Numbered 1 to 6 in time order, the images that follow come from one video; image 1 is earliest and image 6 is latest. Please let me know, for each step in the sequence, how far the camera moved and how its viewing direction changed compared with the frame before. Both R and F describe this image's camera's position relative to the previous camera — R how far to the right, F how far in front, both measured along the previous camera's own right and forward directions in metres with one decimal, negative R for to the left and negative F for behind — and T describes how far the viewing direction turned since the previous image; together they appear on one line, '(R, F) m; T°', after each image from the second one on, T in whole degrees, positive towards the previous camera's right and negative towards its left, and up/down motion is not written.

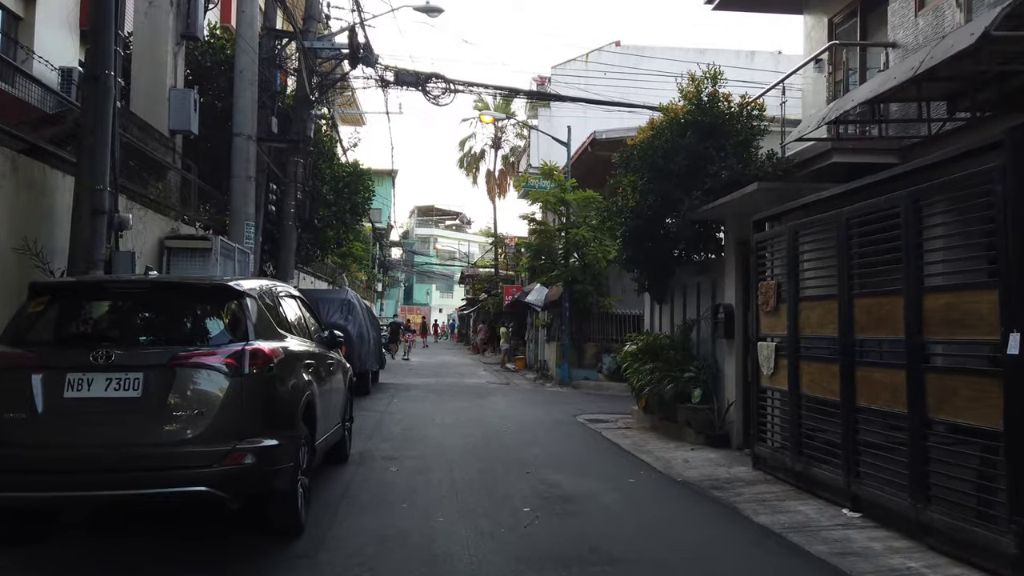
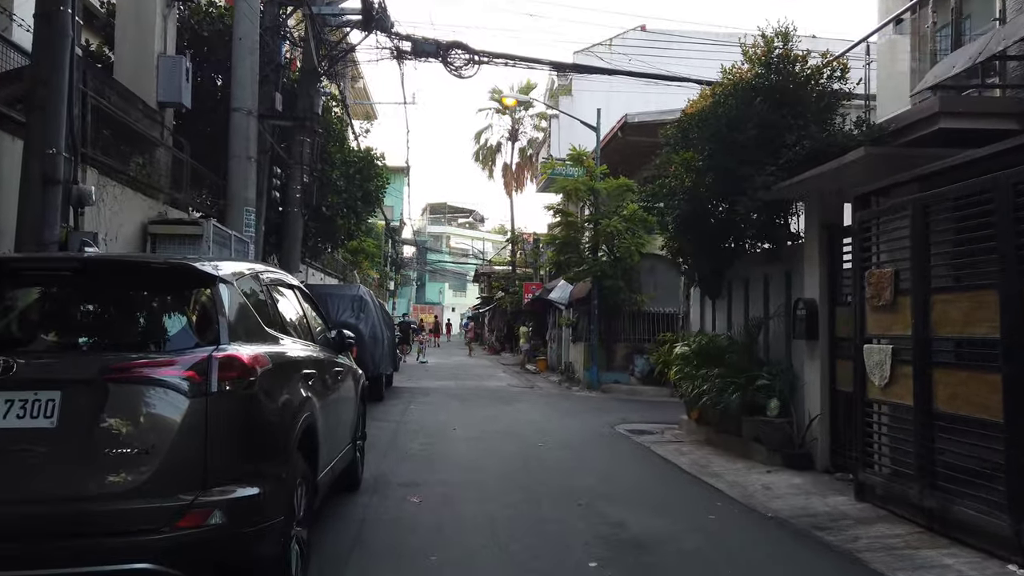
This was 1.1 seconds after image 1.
(-0.4, +1.6) m; -1°
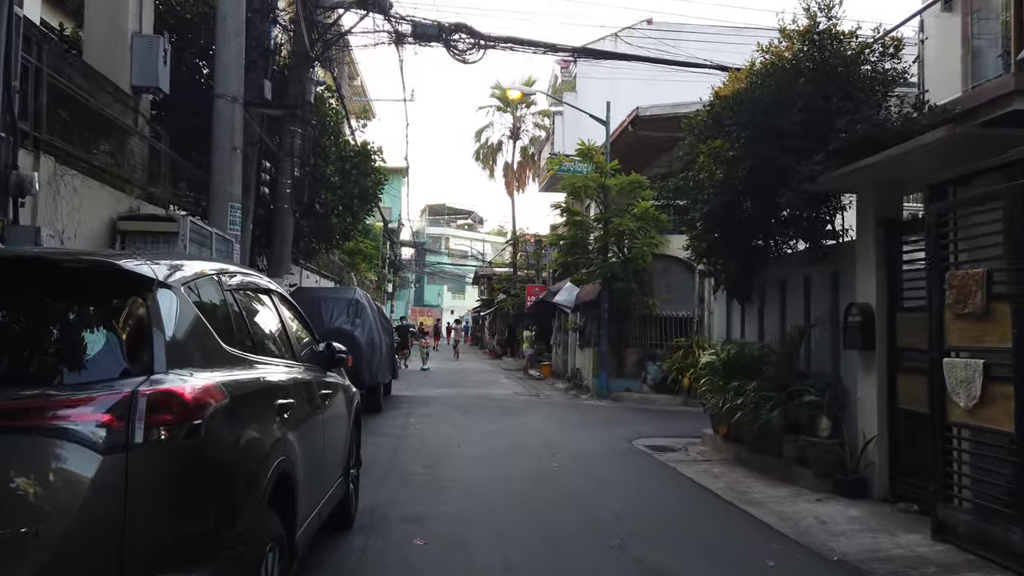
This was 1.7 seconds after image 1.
(-0.2, +1.1) m; 0°
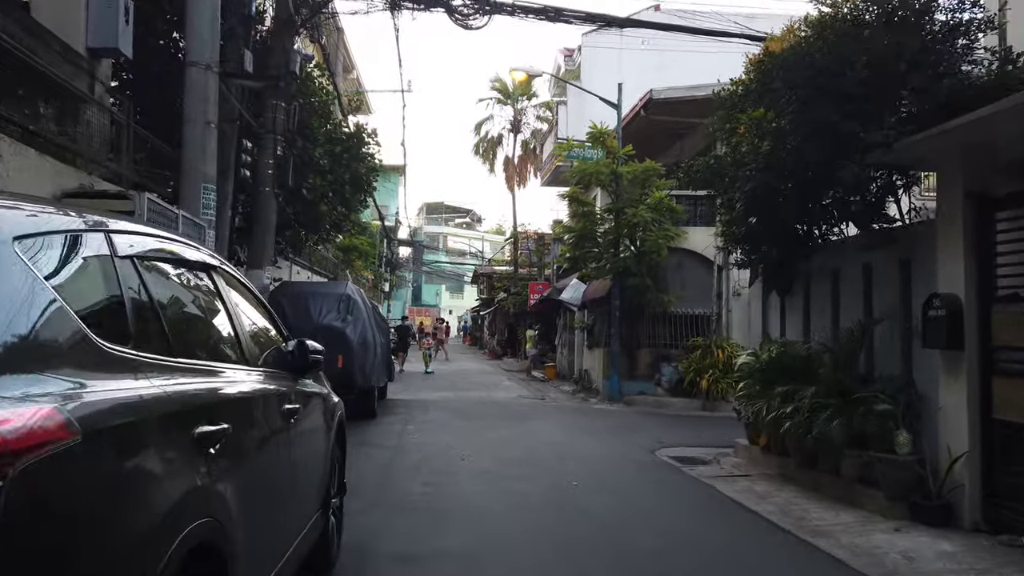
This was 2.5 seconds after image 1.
(-0.2, +1.3) m; 0°
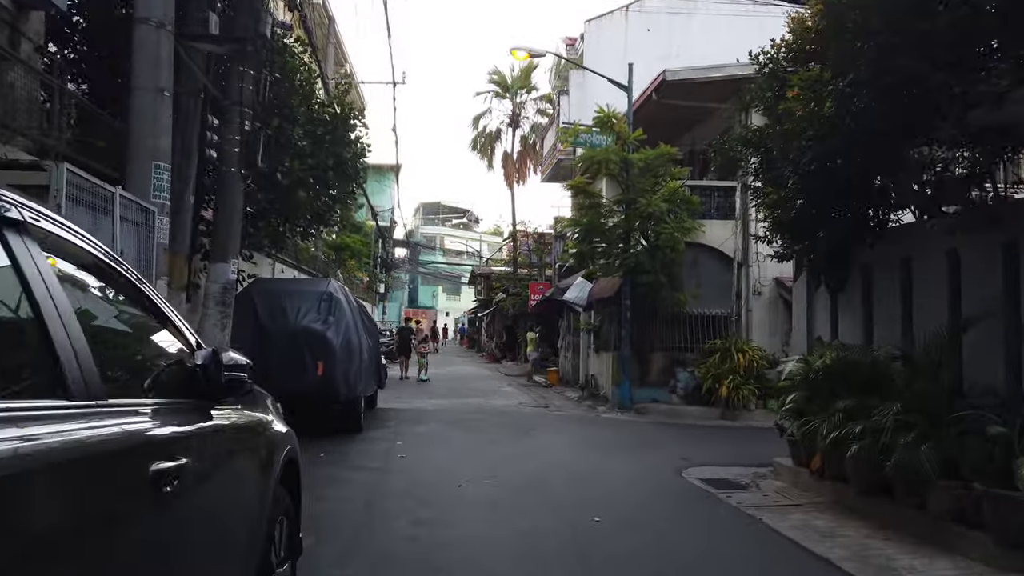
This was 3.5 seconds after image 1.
(-0.1, +1.5) m; 0°
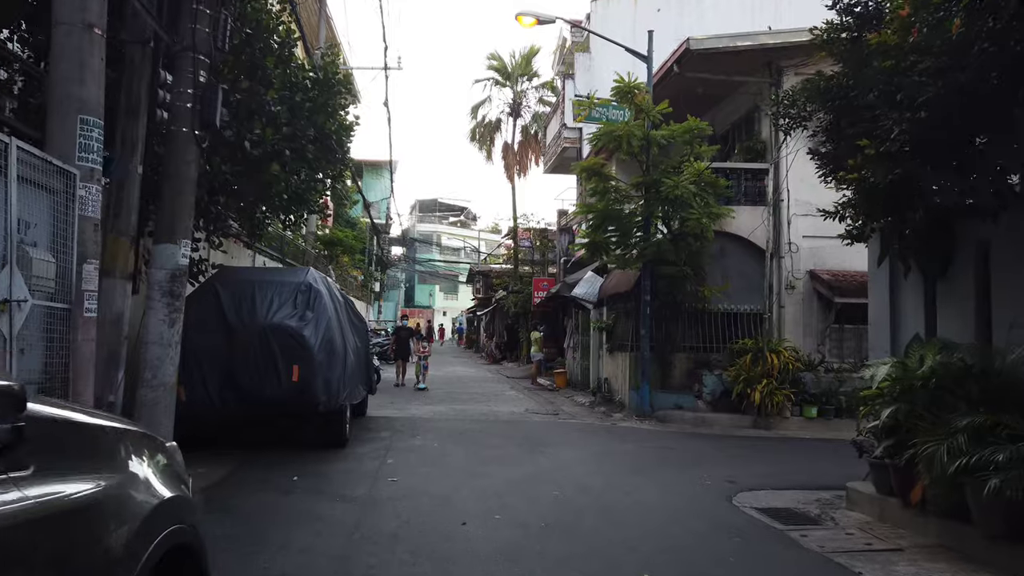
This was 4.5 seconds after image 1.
(-0.2, +1.7) m; 0°
